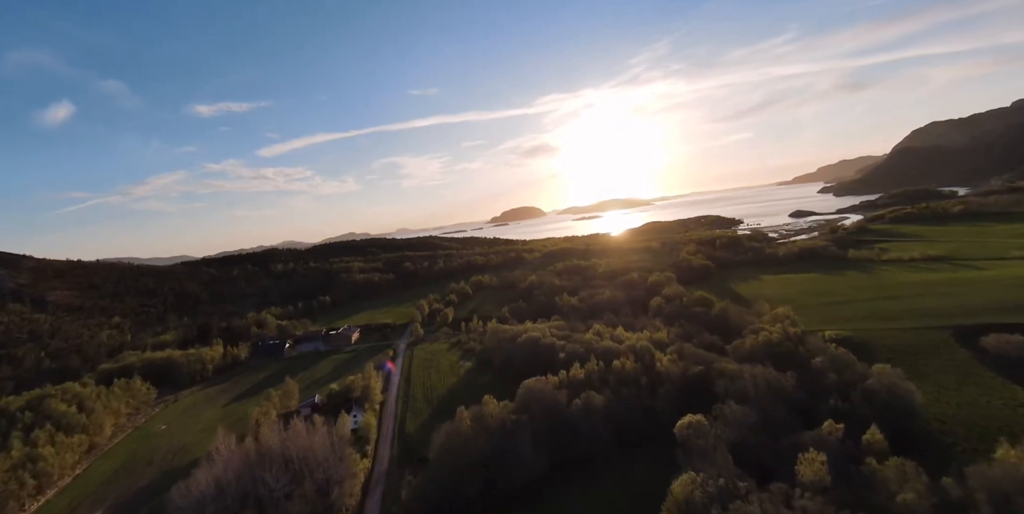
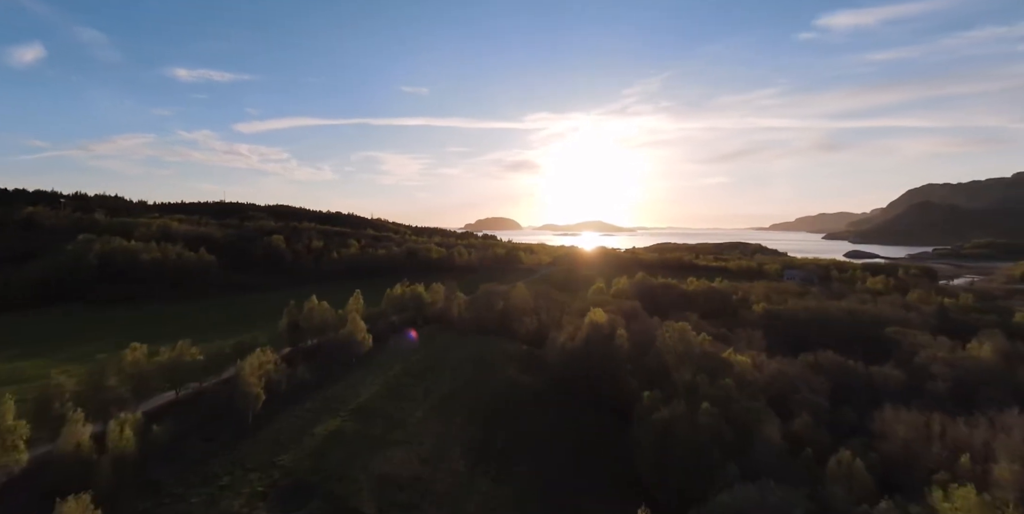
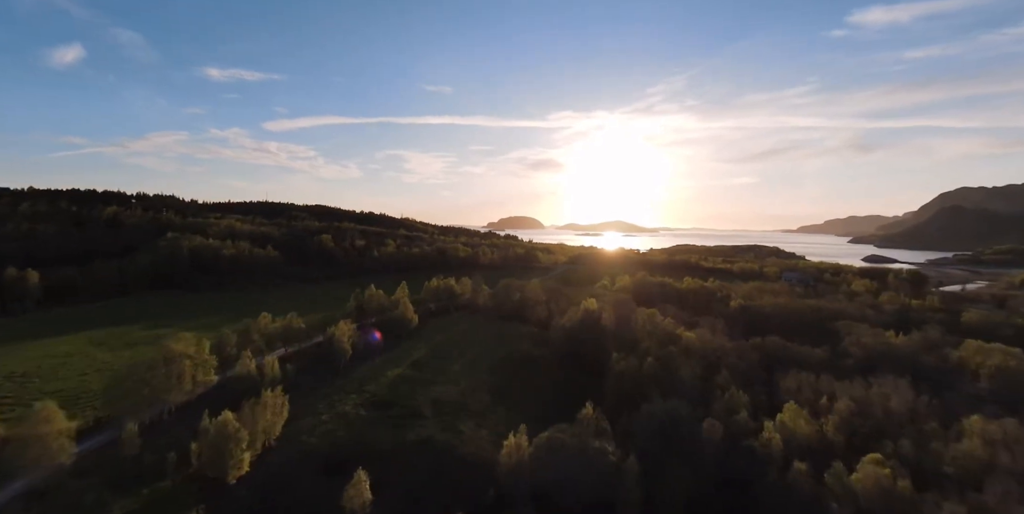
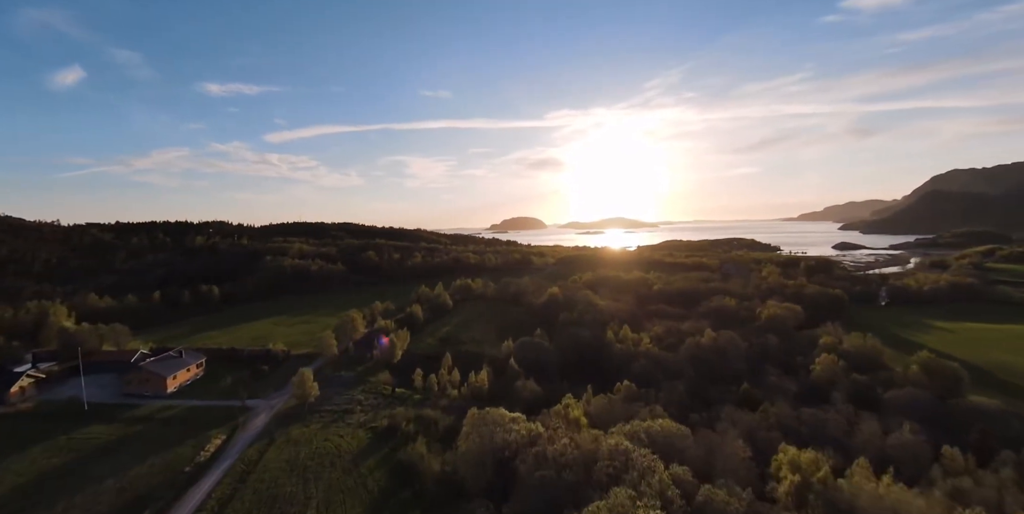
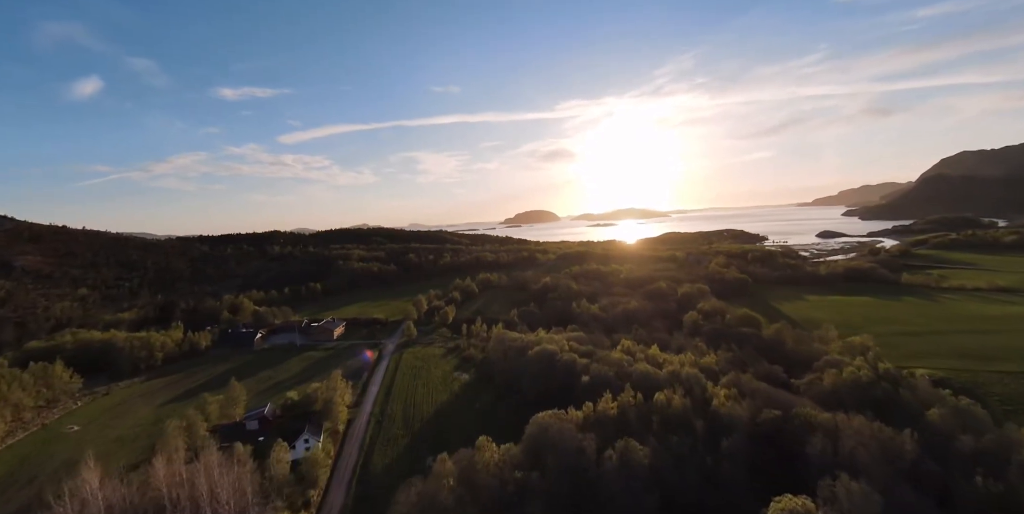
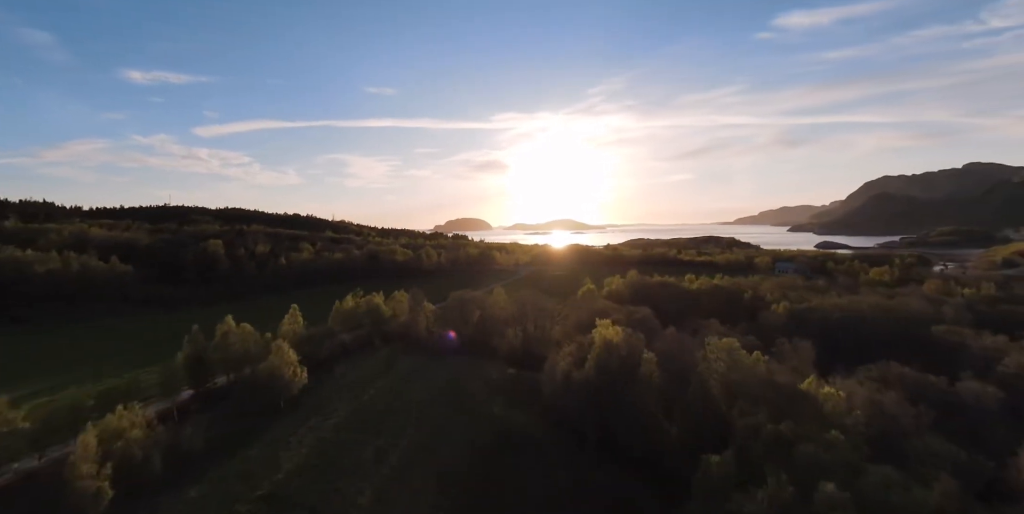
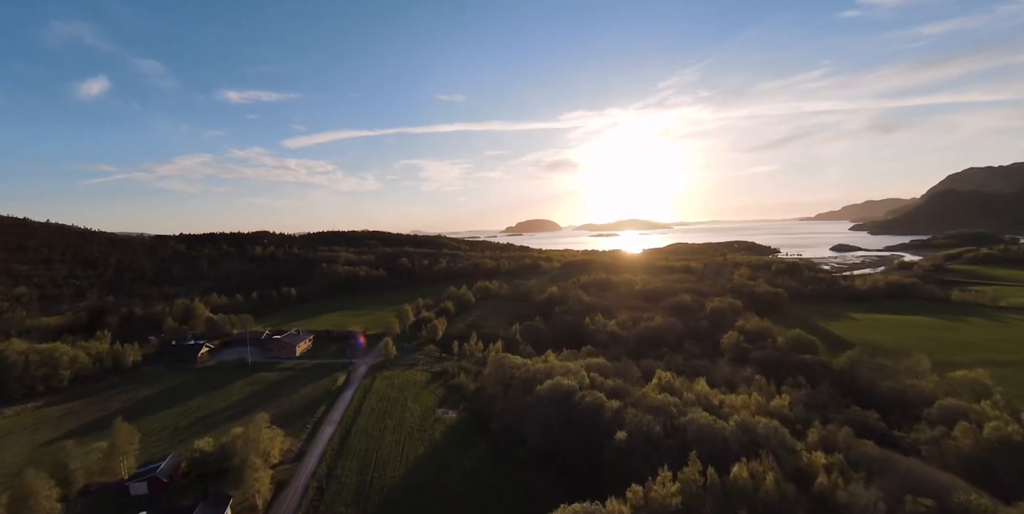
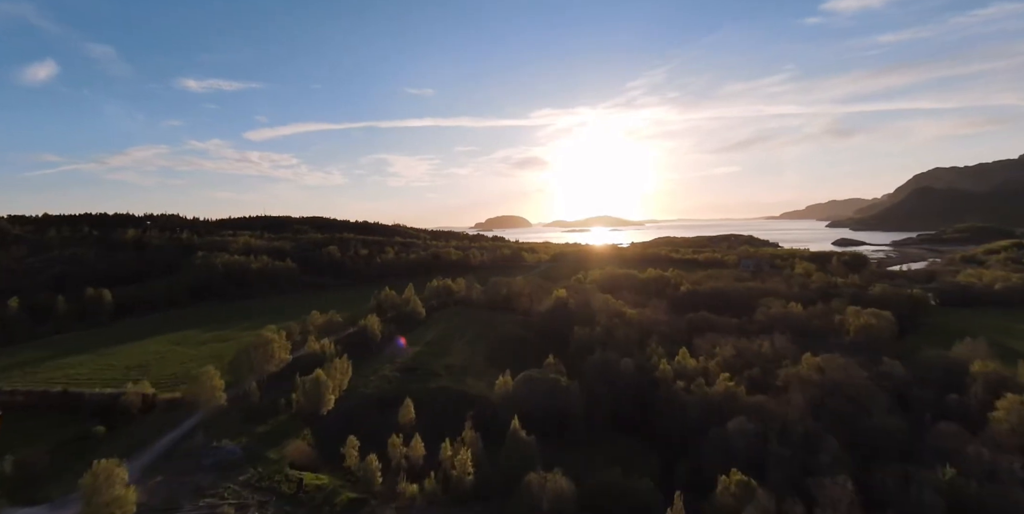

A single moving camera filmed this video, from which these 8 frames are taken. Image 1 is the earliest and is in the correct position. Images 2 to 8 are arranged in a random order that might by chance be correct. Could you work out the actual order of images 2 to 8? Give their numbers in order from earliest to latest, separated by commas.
5, 7, 4, 8, 3, 2, 6
